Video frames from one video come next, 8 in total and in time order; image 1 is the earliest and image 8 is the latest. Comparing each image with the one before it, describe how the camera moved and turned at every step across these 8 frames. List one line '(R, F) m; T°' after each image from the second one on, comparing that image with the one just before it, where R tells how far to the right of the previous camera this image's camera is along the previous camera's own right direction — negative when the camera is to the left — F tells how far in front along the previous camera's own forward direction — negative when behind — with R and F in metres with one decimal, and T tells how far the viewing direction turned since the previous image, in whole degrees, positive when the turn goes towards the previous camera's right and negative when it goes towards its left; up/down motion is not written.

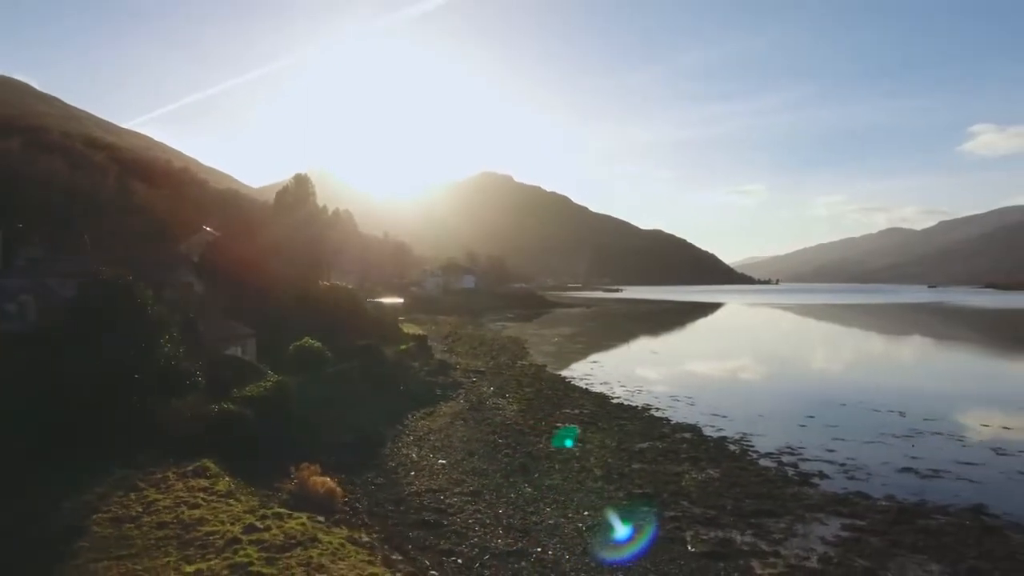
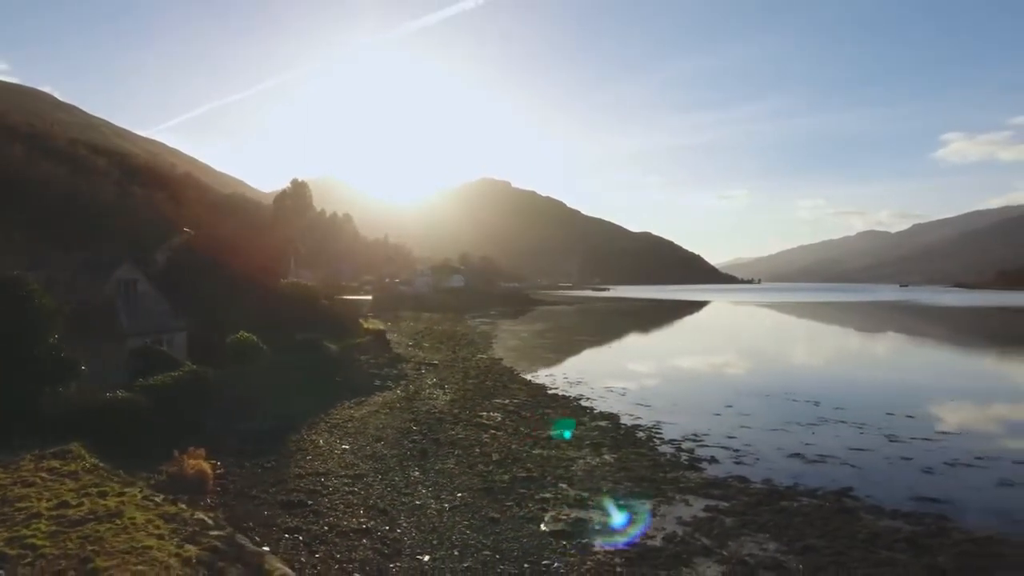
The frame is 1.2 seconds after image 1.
(+2.2, -0.6) m; 0°
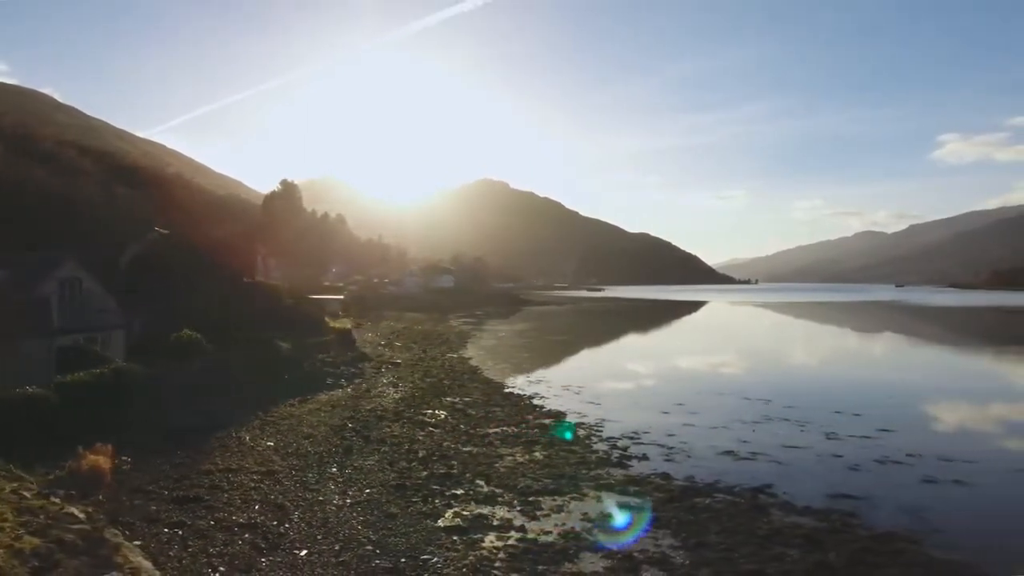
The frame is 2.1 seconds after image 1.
(+1.6, 0.0) m; 0°
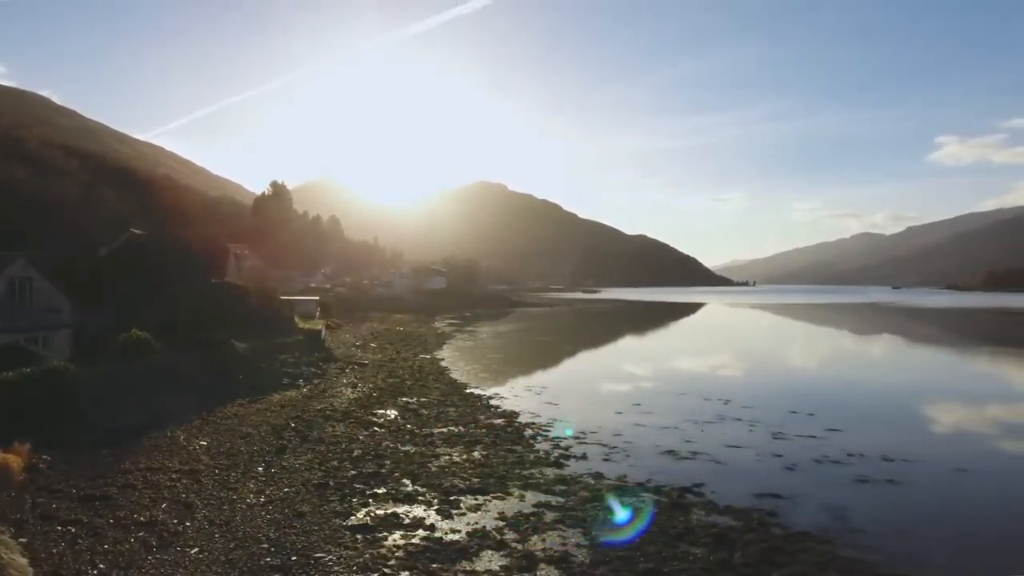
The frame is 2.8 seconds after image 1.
(+1.4, 0.0) m; 0°
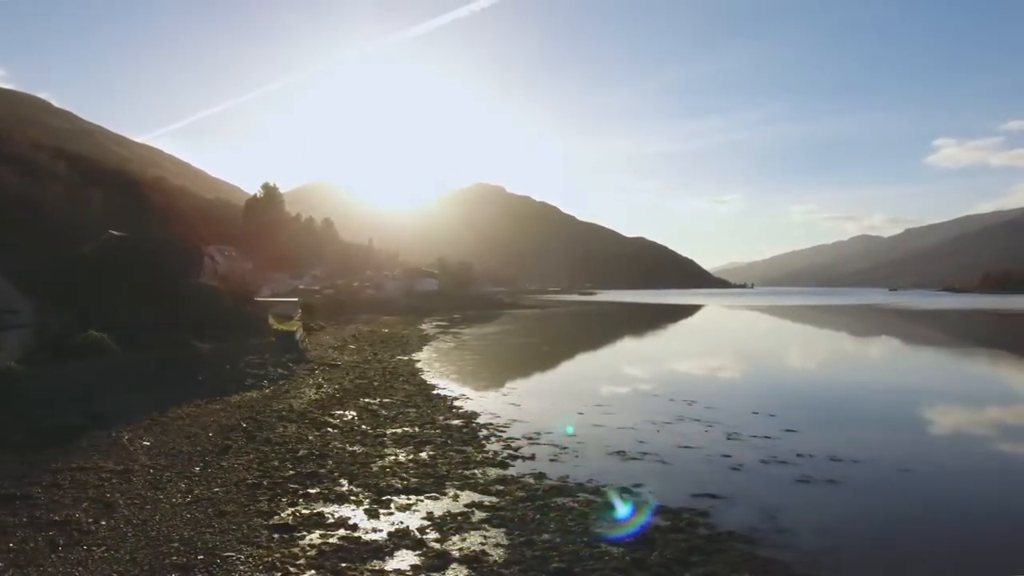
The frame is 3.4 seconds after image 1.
(+1.2, 0.0) m; 0°
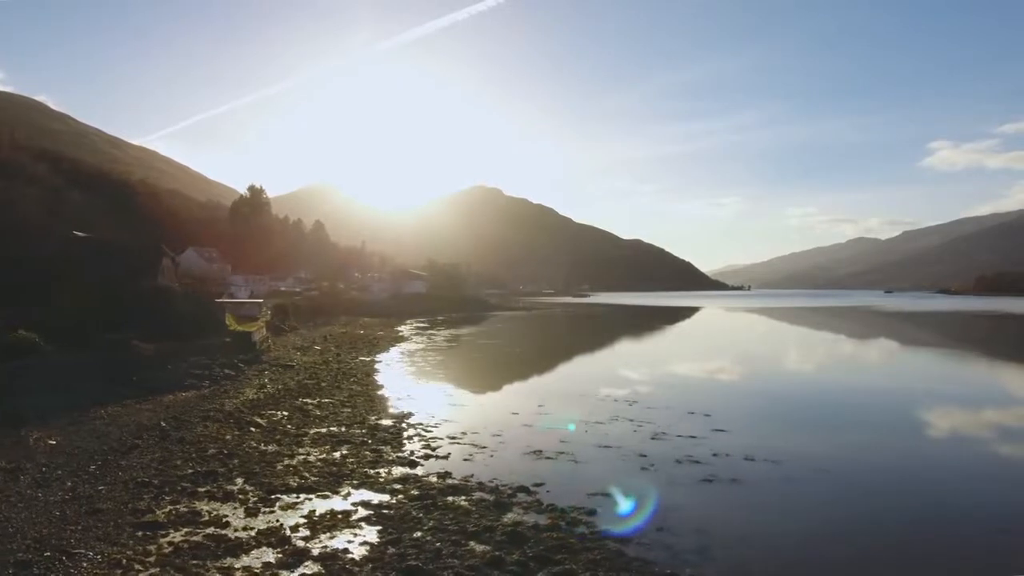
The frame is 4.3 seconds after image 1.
(+2.0, 0.0) m; 0°
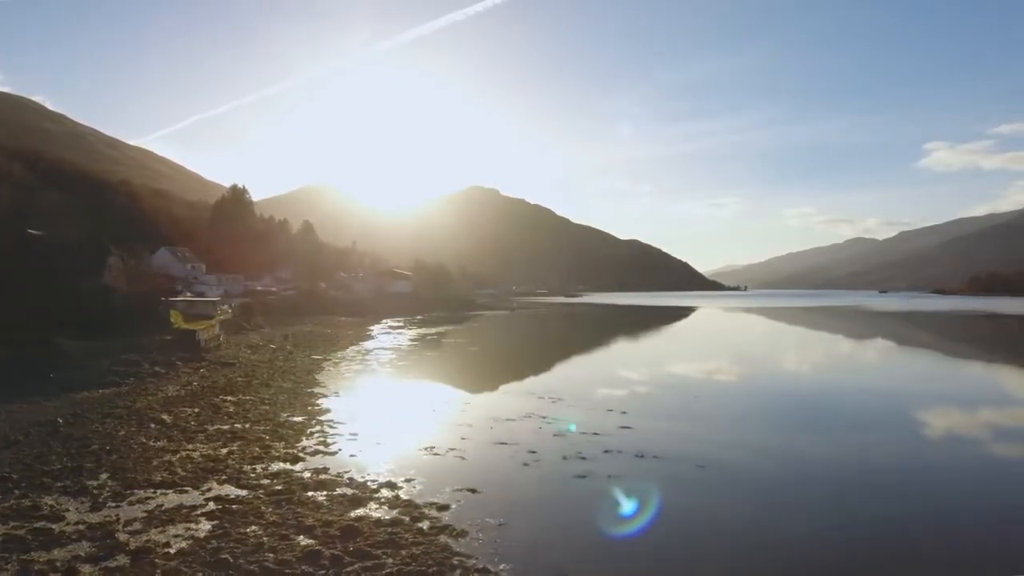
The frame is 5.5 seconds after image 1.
(+2.6, 0.0) m; 0°
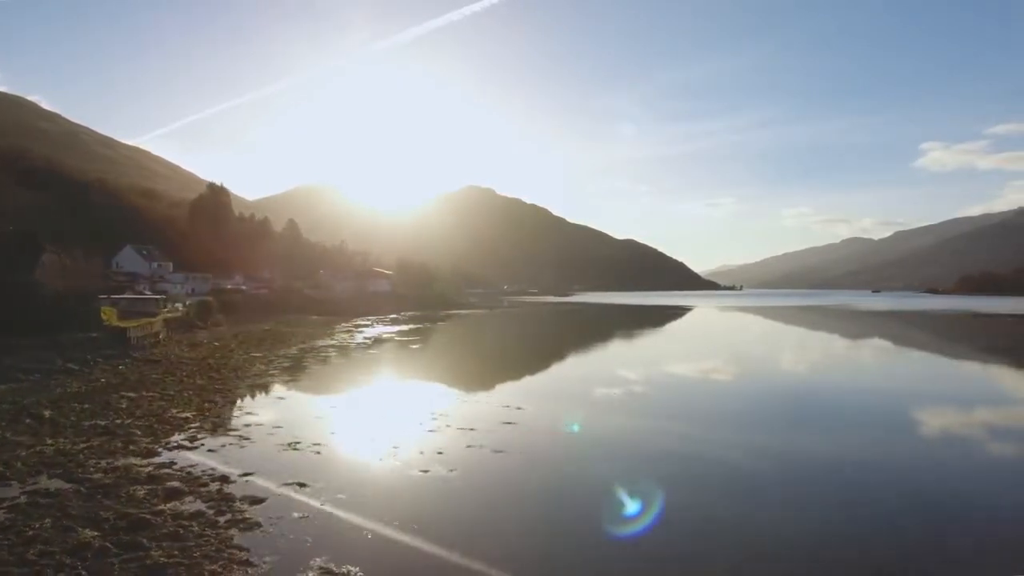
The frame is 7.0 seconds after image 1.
(+3.2, 0.0) m; 0°
